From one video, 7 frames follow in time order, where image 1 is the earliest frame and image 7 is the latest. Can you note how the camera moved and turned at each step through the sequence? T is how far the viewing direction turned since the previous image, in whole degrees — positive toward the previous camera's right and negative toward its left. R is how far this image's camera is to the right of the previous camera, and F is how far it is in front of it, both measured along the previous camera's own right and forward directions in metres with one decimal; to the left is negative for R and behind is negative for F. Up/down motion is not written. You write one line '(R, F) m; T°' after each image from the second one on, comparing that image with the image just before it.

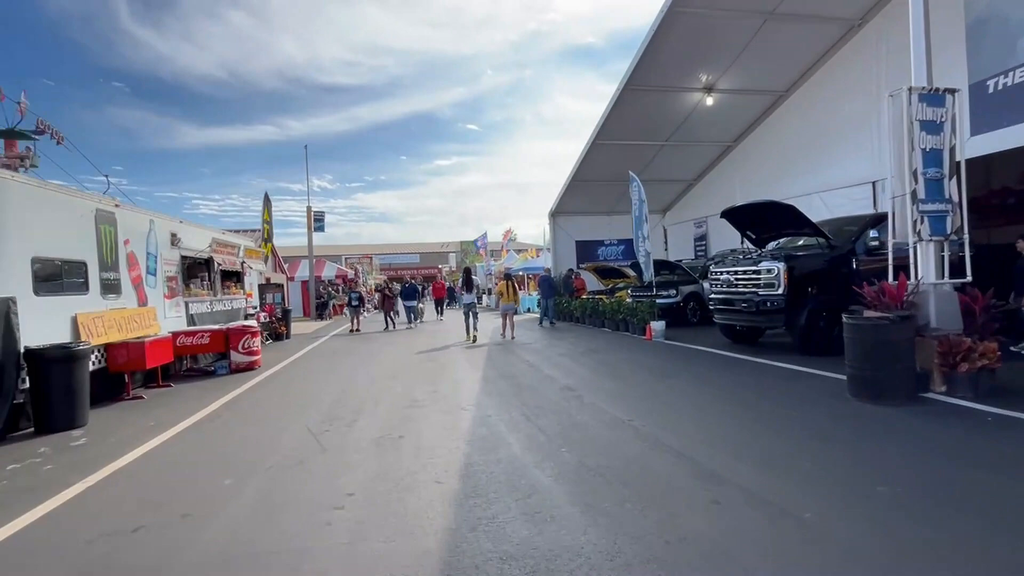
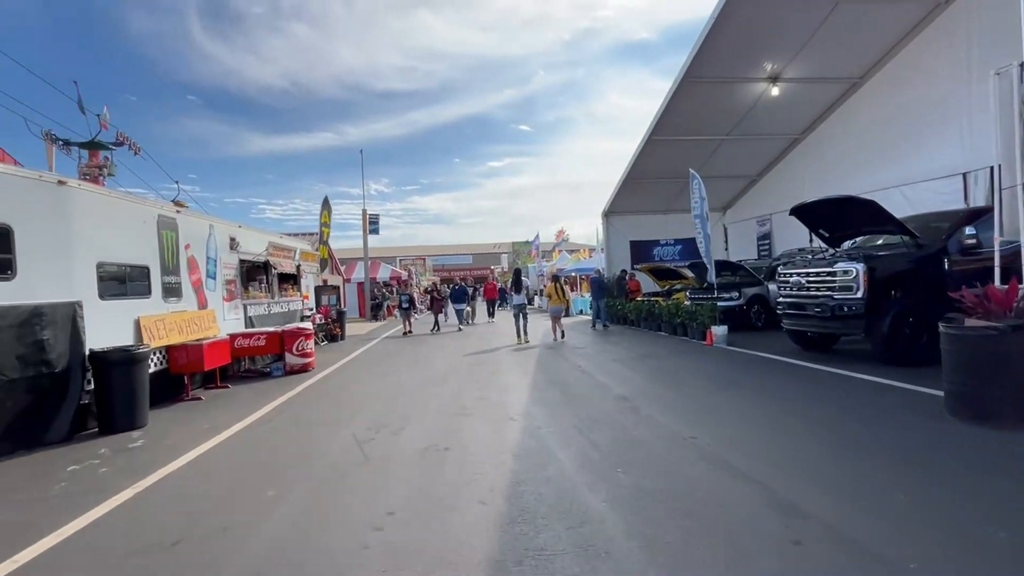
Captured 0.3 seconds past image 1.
(0.0, +0.4) m; -6°
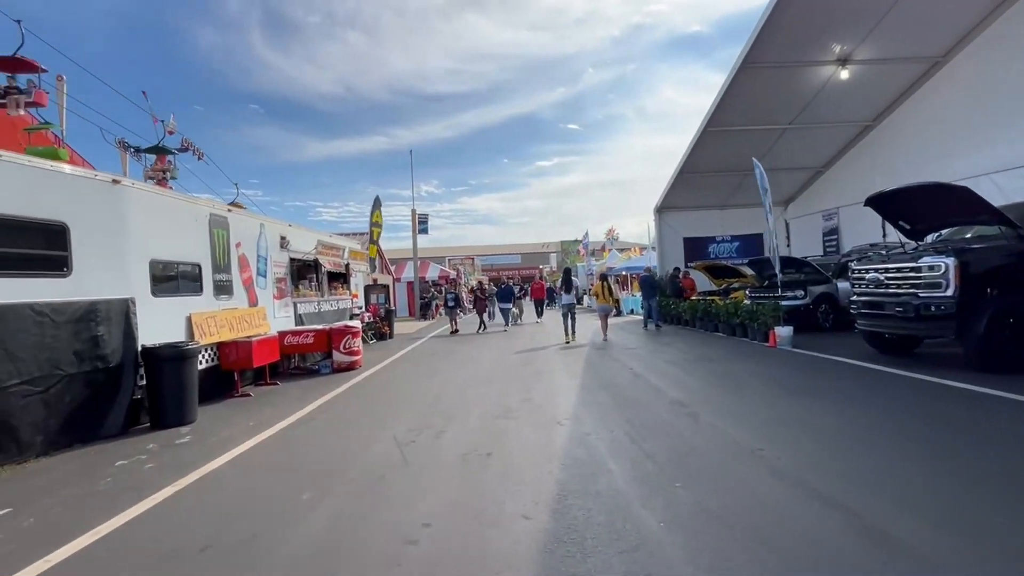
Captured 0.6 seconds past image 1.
(0.0, +0.4) m; -5°
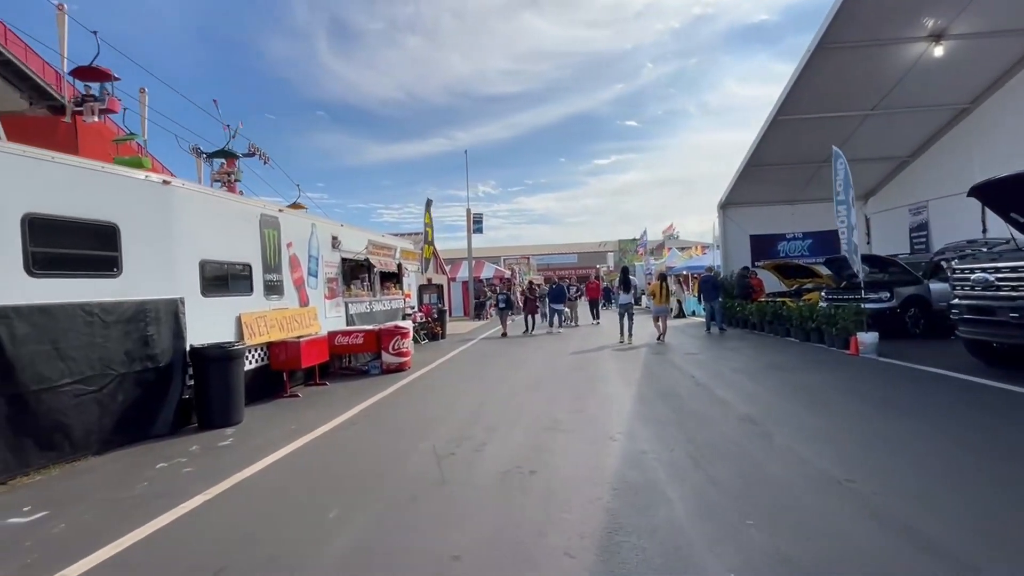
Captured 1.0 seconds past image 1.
(+0.1, +0.6) m; -6°
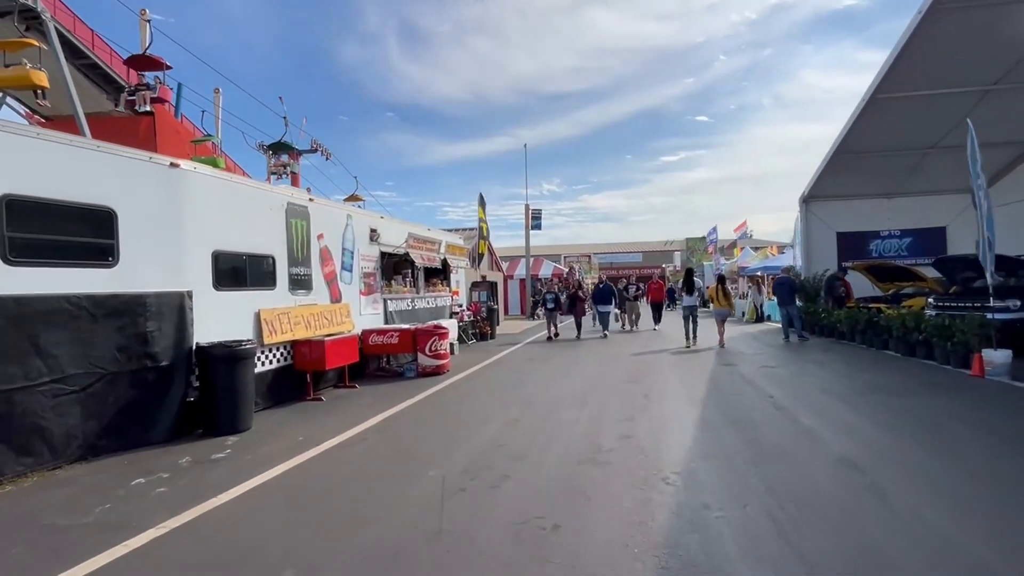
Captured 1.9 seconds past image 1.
(+0.3, +1.3) m; -7°
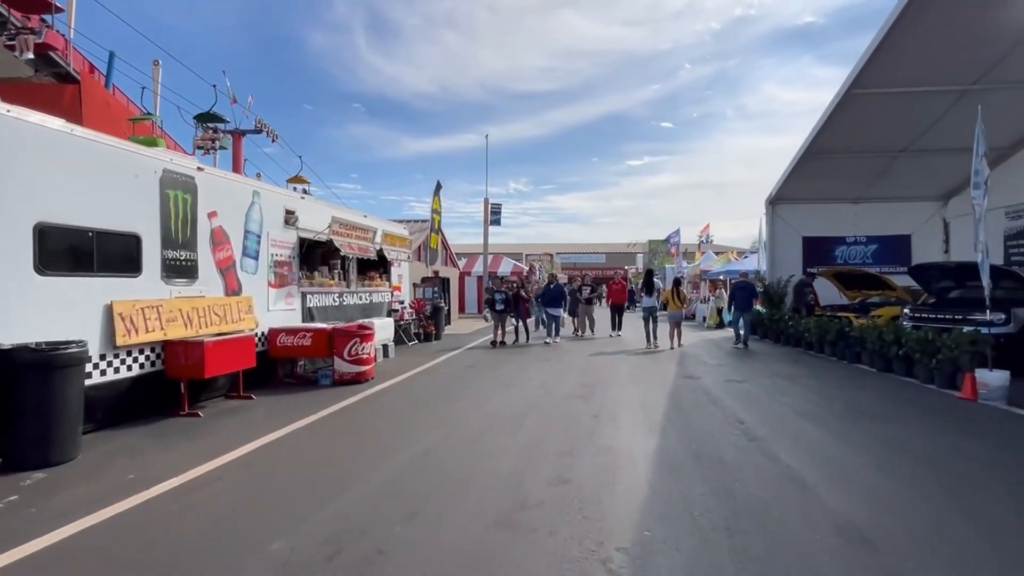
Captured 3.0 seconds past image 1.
(+0.5, +1.6) m; +4°
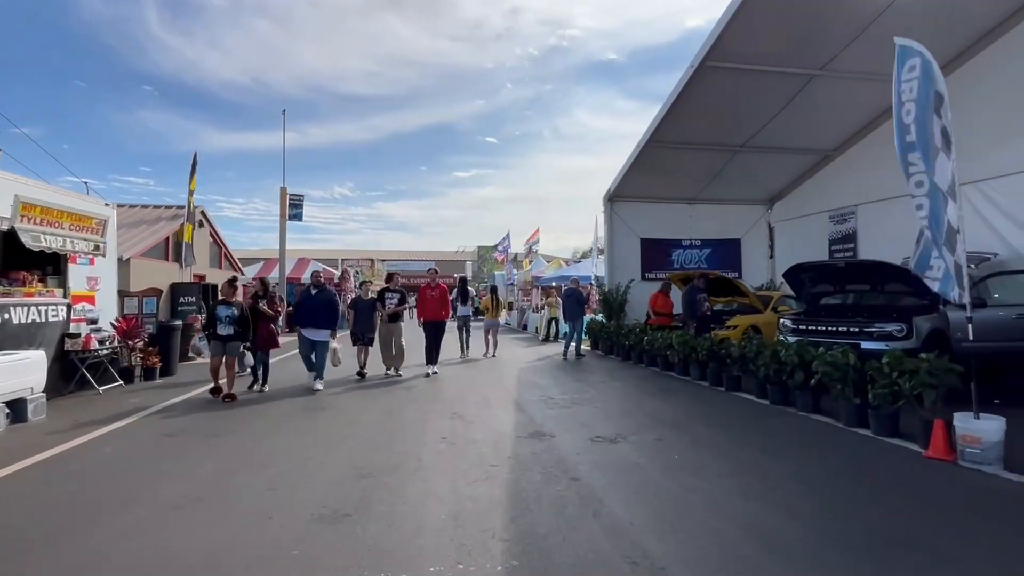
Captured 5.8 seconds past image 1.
(+1.1, +4.4) m; +18°
